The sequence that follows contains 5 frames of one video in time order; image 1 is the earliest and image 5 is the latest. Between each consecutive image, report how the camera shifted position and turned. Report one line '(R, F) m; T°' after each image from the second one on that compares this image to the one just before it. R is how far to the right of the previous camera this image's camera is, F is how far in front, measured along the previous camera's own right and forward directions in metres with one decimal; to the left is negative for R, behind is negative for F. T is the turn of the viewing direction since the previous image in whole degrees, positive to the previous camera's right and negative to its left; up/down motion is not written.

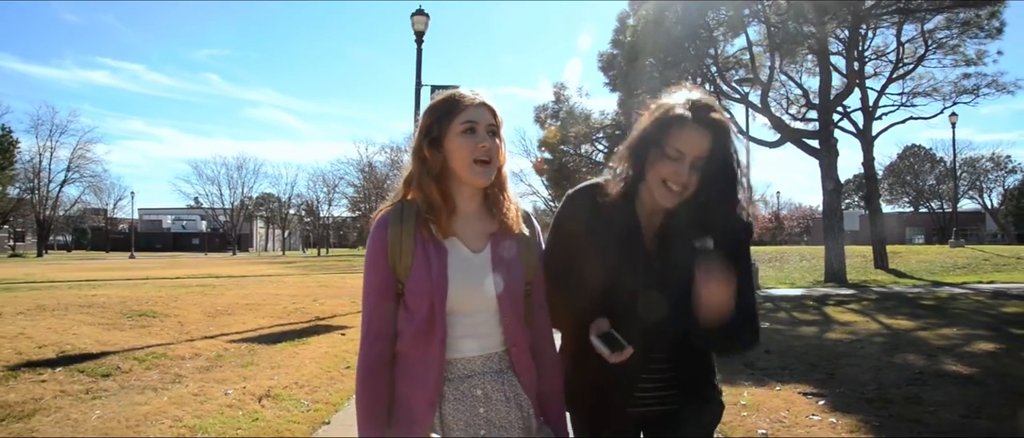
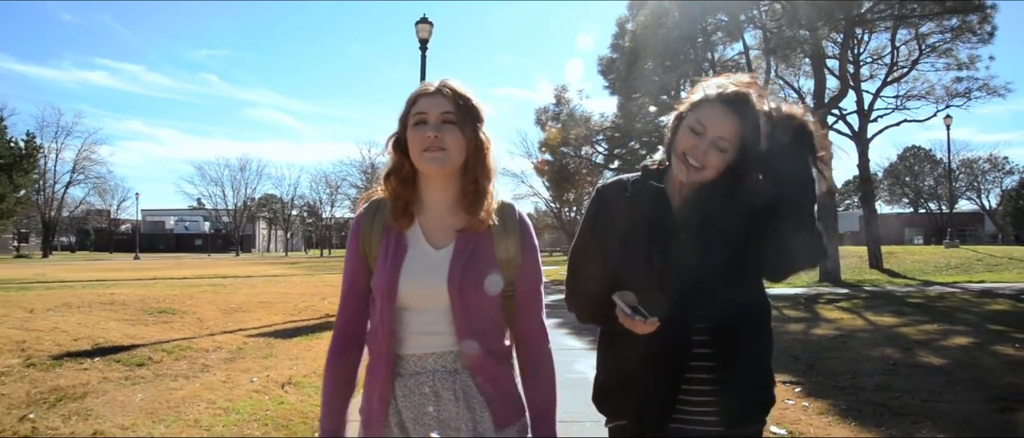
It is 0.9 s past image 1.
(0.0, -0.6) m; 0°
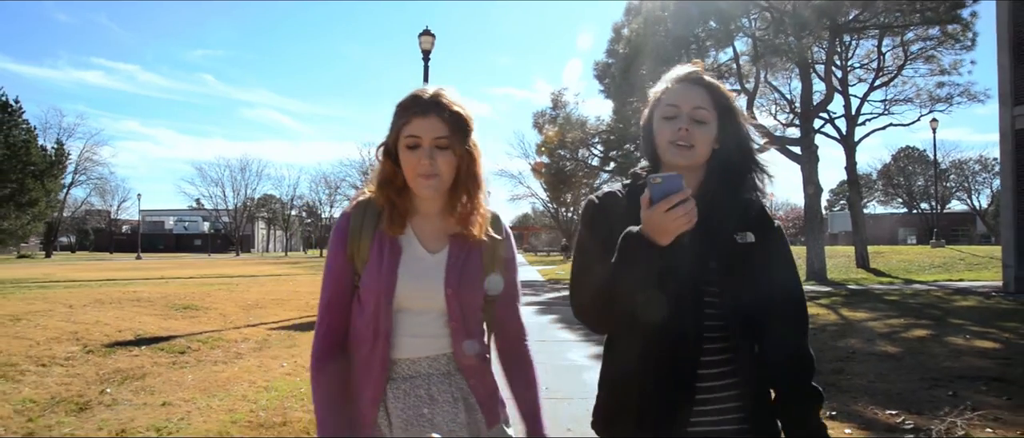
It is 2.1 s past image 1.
(0.0, -1.0) m; 0°
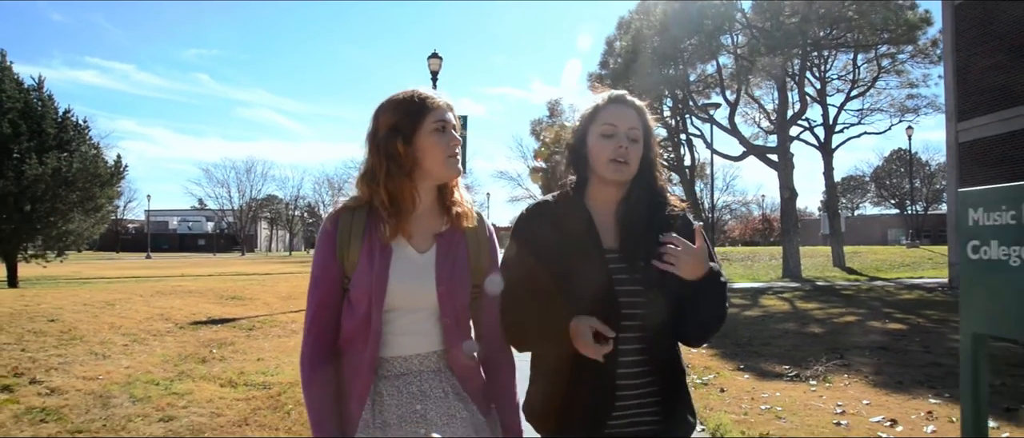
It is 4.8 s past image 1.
(0.0, -2.3) m; 0°
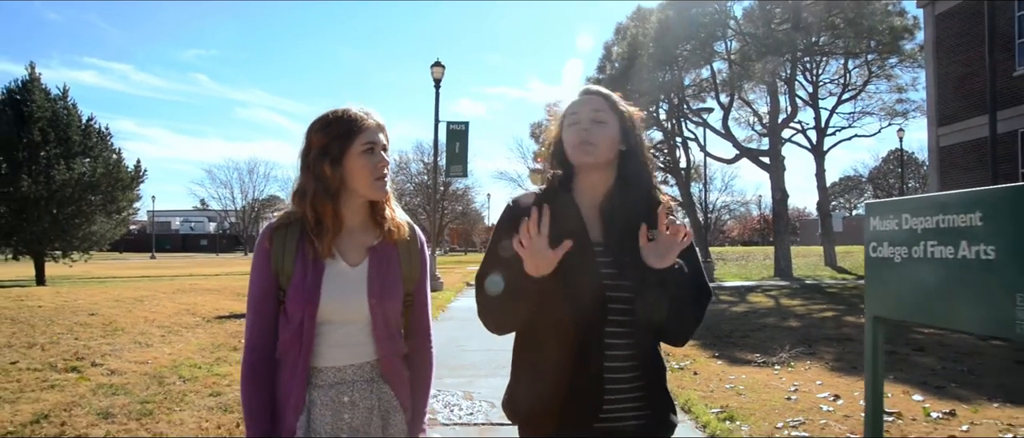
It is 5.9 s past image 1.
(0.0, -0.9) m; 0°
